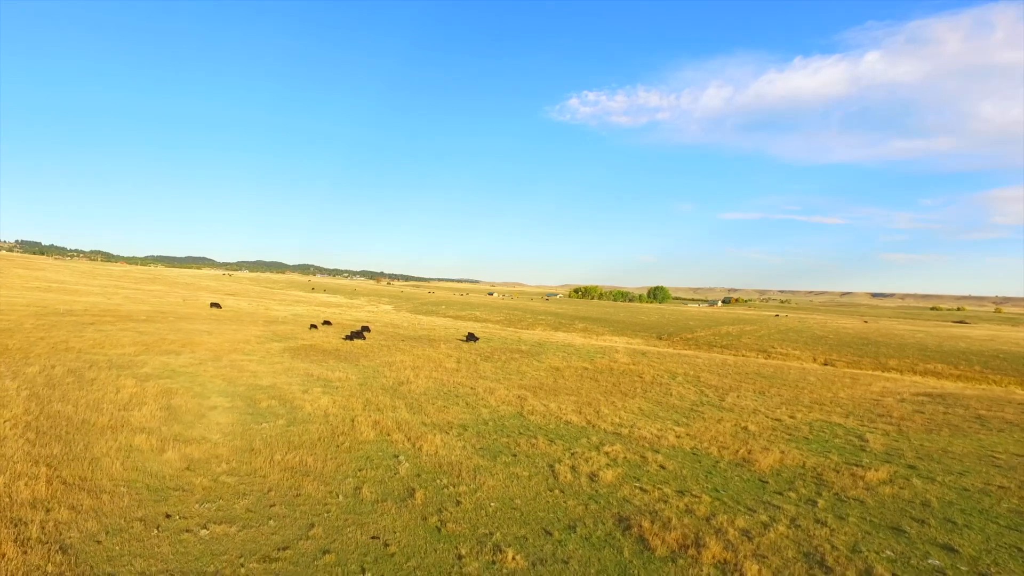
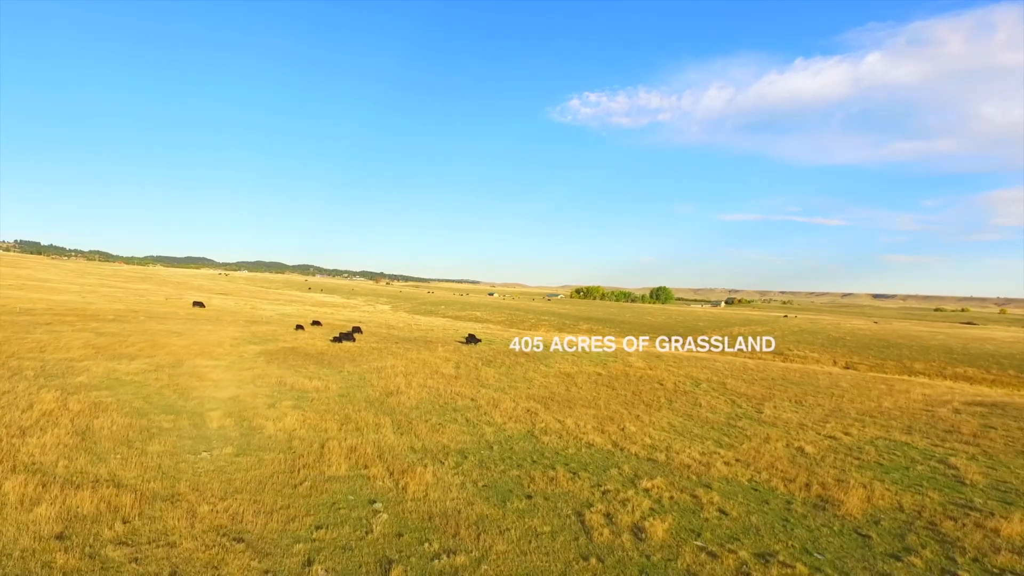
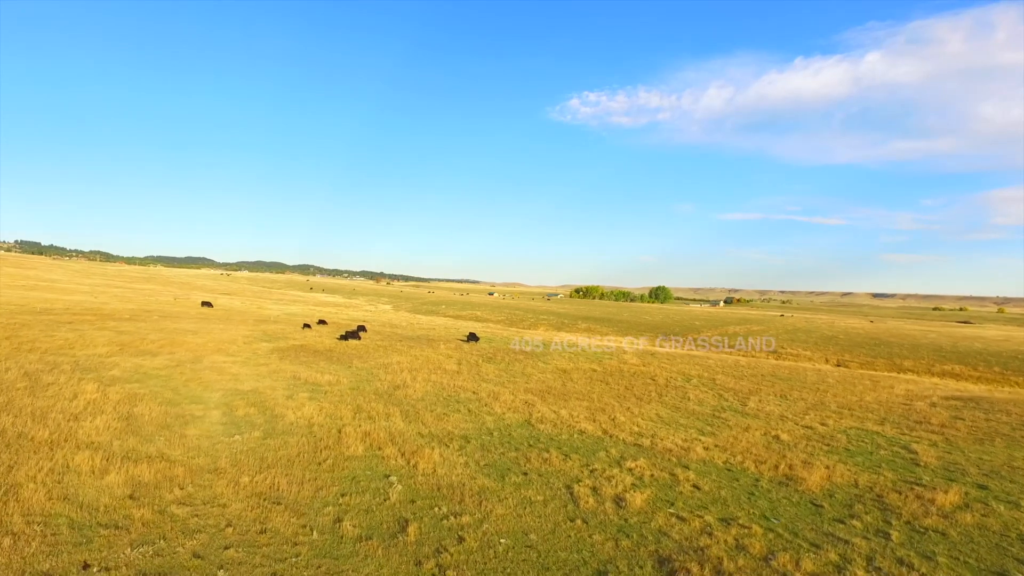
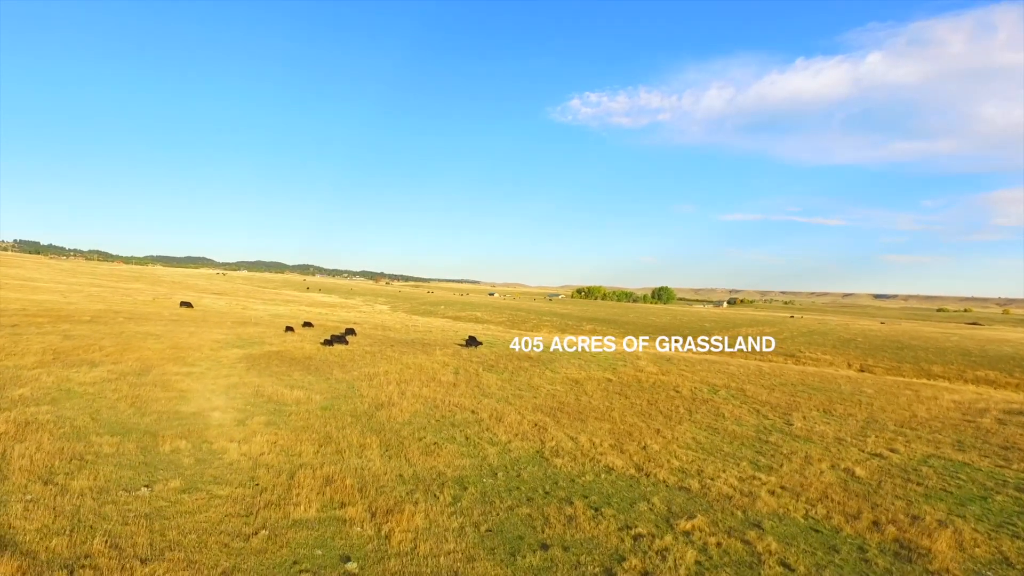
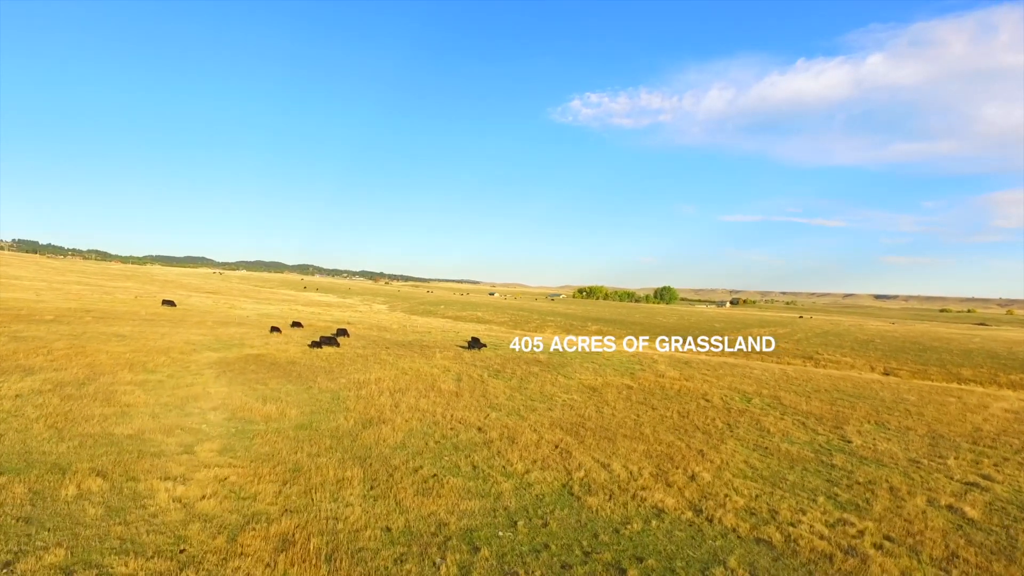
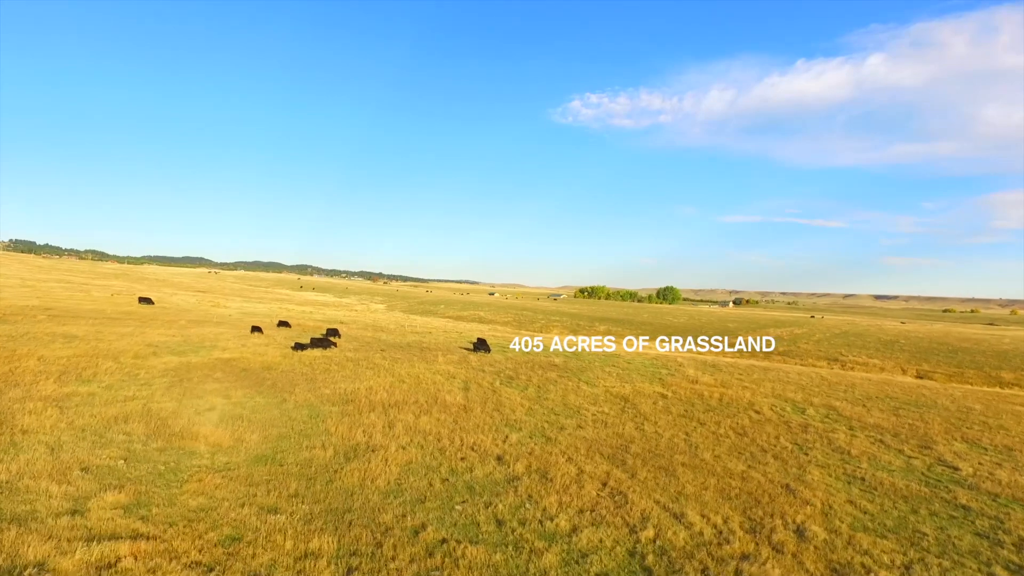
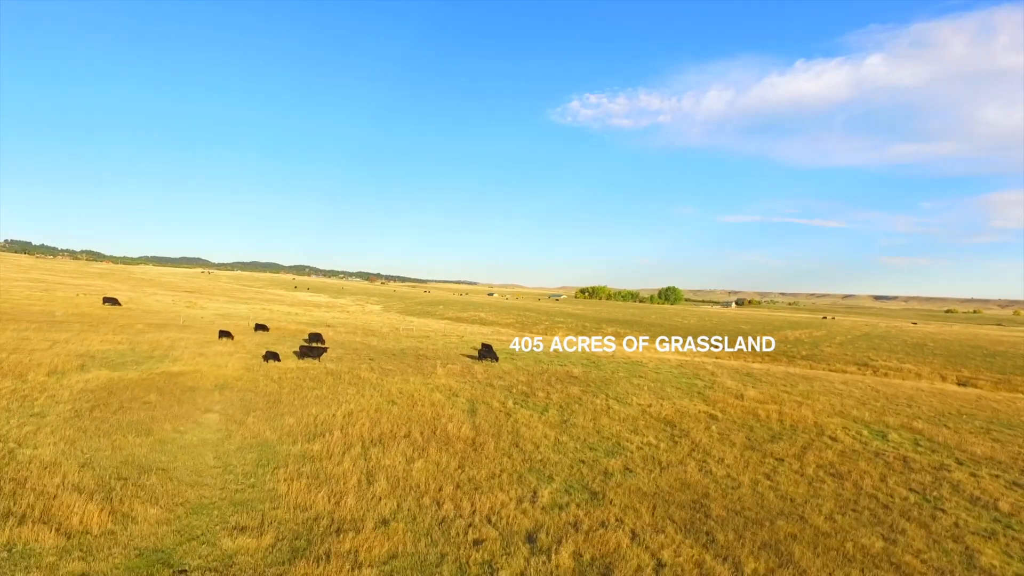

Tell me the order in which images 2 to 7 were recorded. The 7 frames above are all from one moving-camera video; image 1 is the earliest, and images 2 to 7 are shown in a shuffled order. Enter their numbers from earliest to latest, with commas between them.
3, 2, 4, 5, 6, 7
